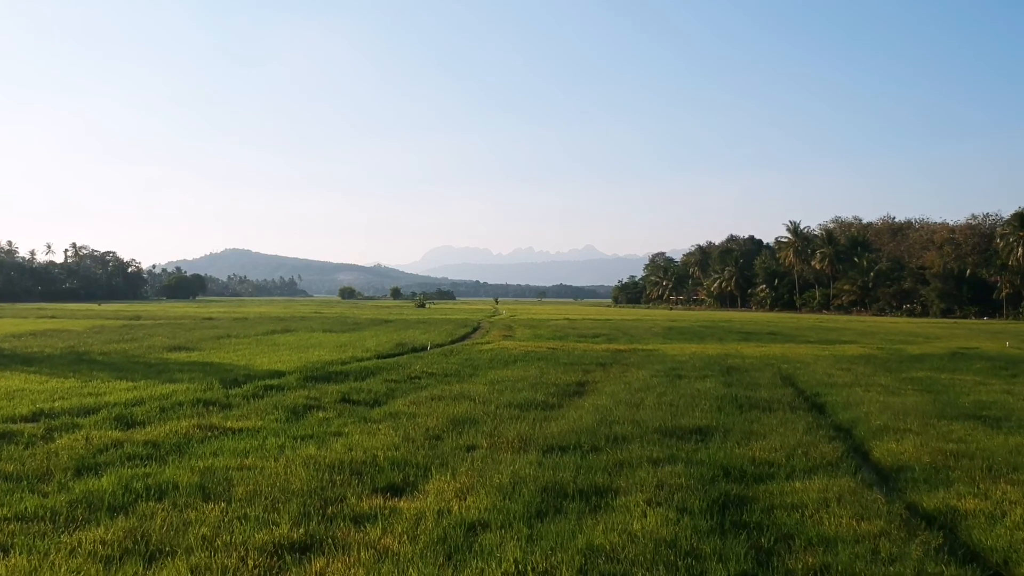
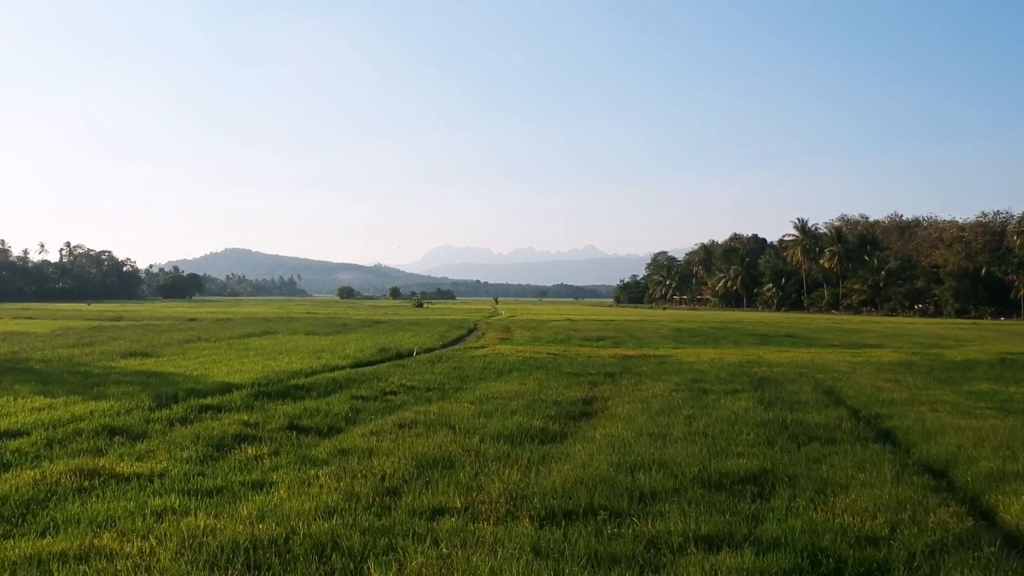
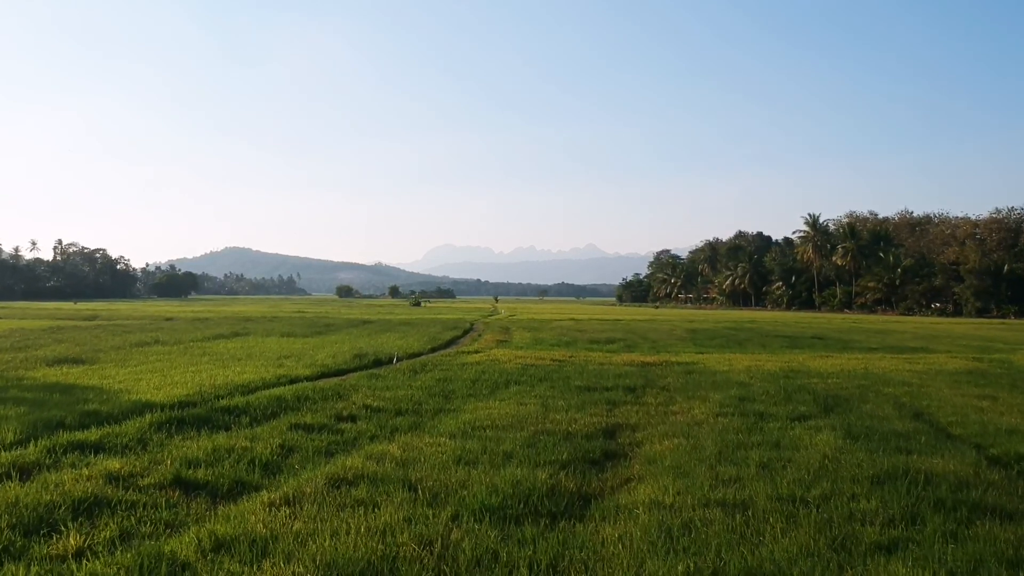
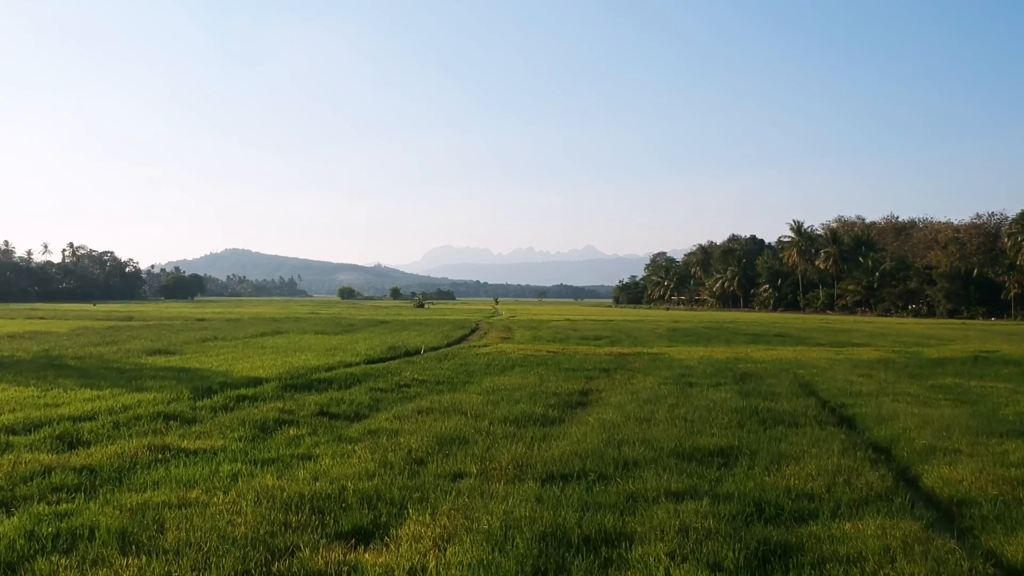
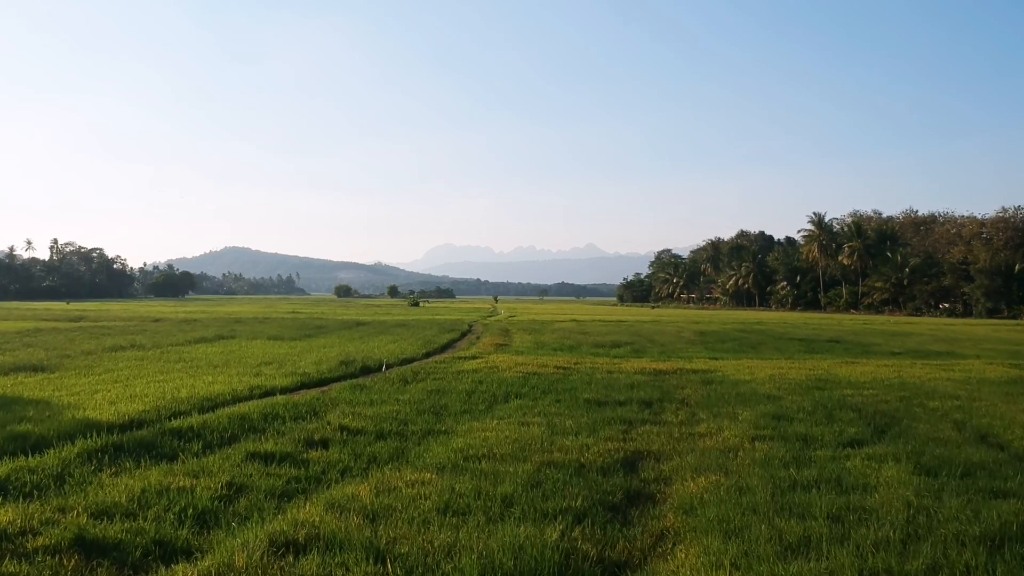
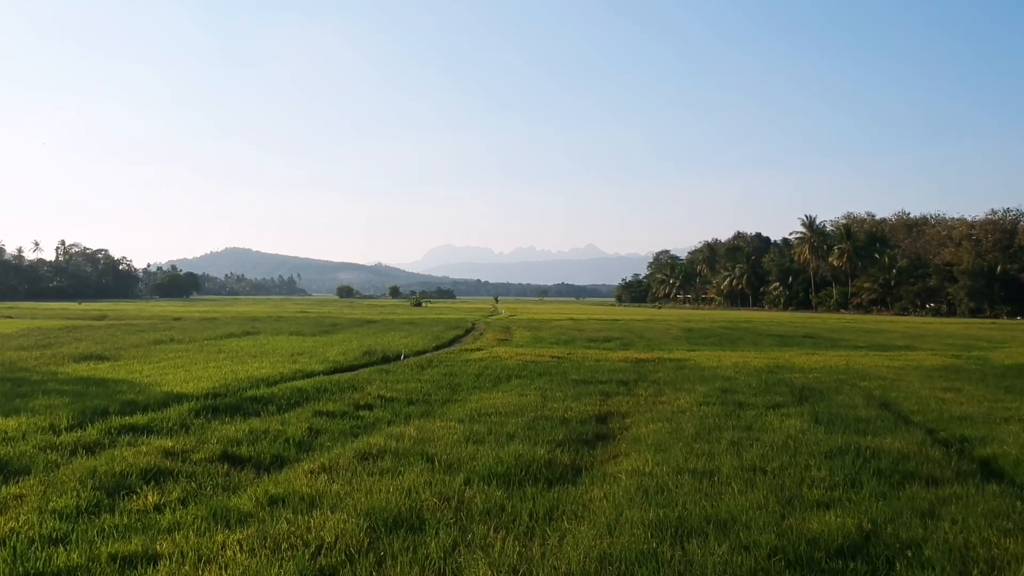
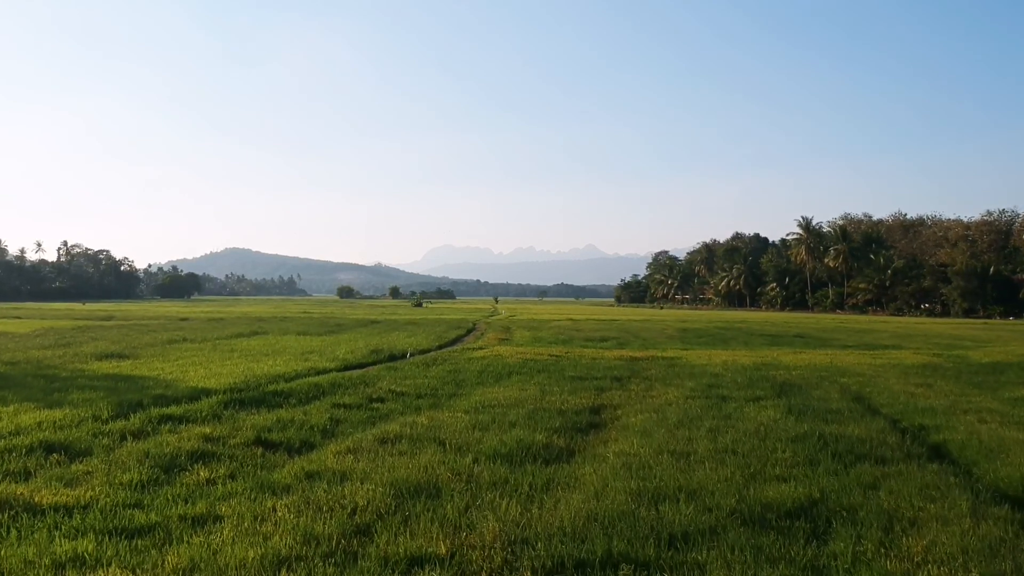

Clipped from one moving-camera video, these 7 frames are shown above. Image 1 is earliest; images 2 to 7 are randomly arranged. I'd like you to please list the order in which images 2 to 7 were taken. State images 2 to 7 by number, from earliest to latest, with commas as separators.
4, 2, 7, 6, 3, 5
